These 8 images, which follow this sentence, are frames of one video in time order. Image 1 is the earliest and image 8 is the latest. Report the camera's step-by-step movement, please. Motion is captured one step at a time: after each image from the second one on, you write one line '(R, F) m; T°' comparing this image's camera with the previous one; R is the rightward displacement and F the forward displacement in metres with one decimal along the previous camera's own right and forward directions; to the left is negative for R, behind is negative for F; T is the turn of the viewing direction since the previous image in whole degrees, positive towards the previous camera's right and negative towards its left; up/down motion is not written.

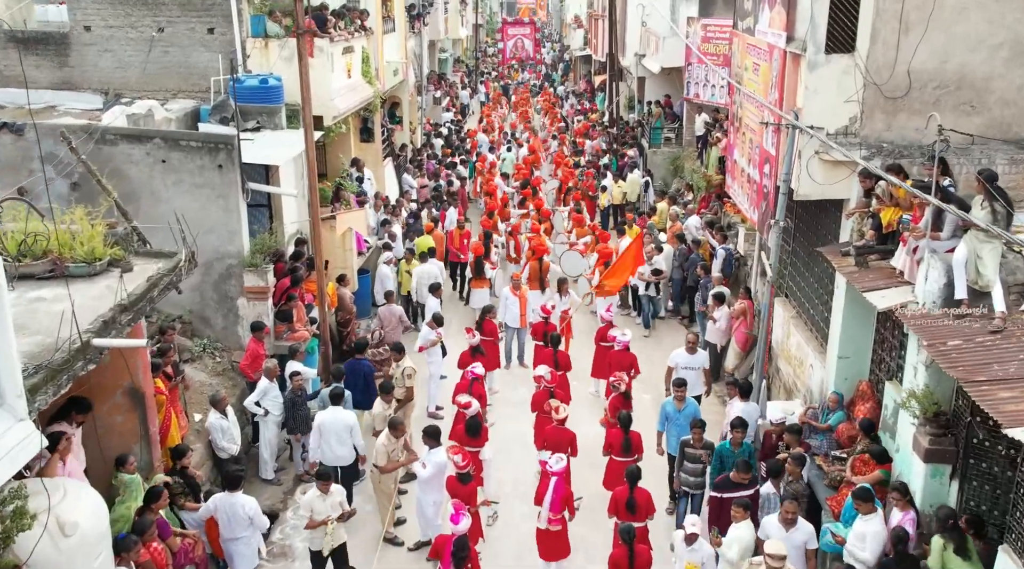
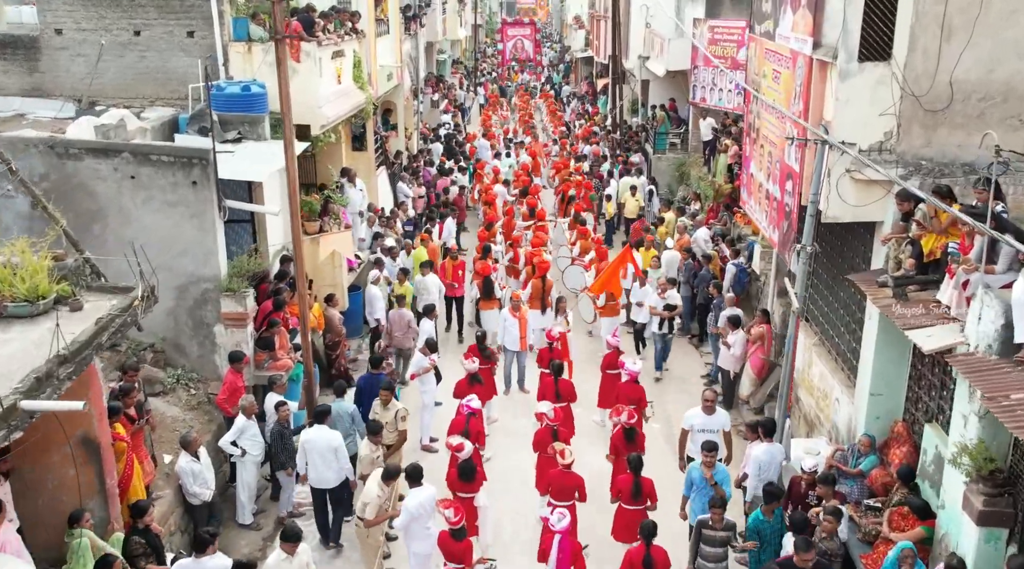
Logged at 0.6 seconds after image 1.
(0.0, +0.9) m; 0°
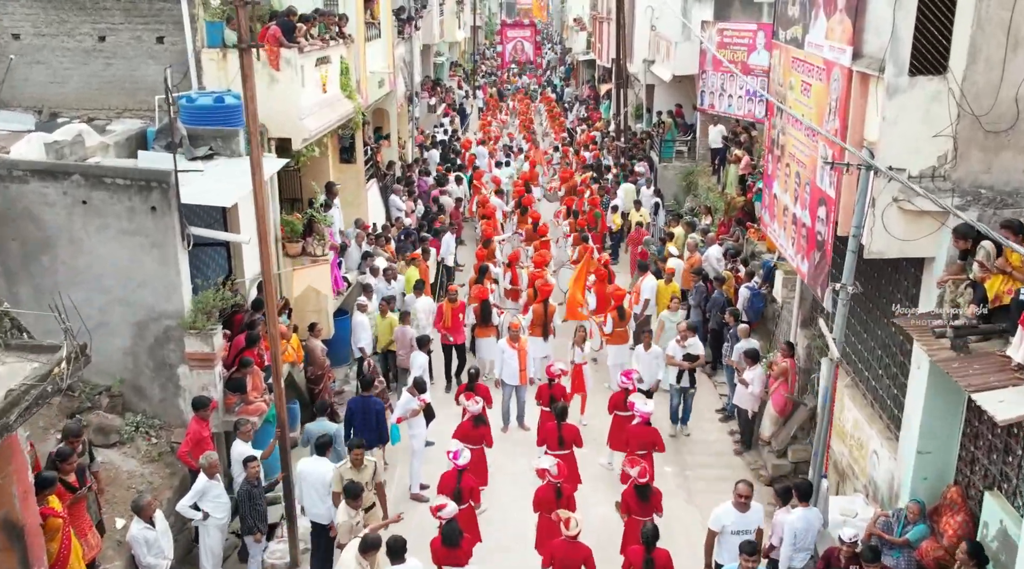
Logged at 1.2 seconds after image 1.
(0.0, +1.1) m; 0°
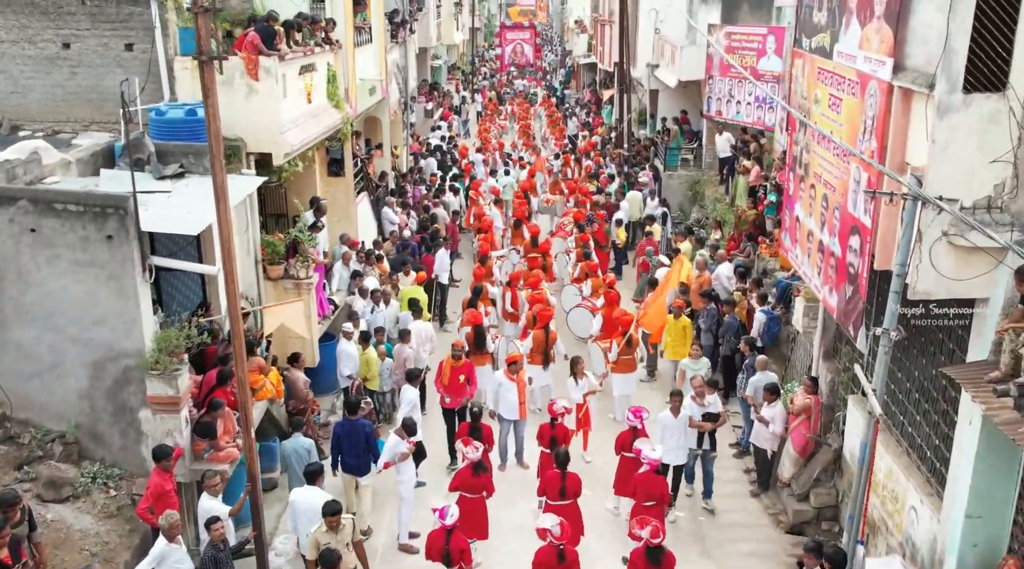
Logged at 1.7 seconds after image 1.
(0.0, +0.9) m; 0°
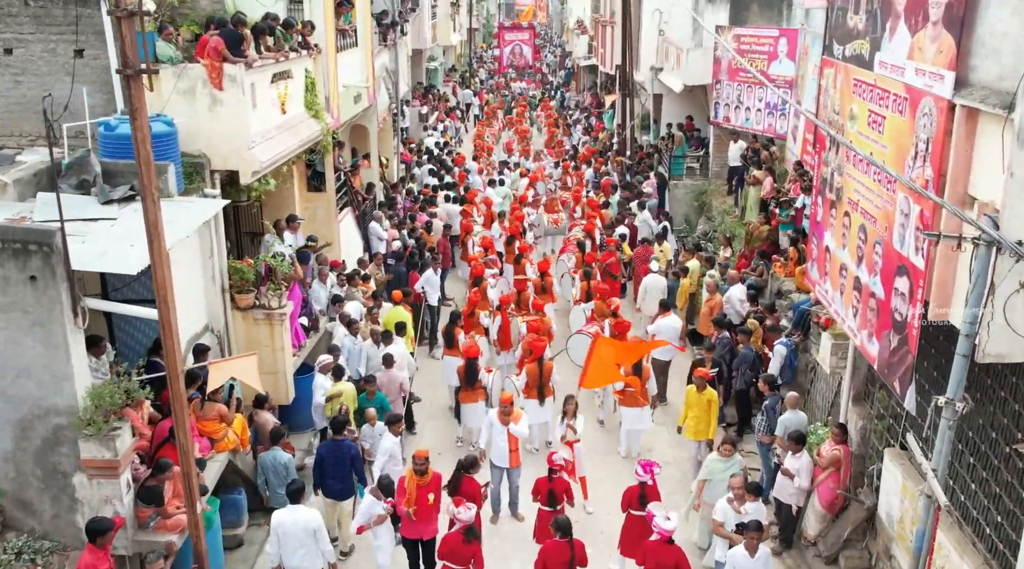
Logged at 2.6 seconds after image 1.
(+0.1, +1.1) m; 0°
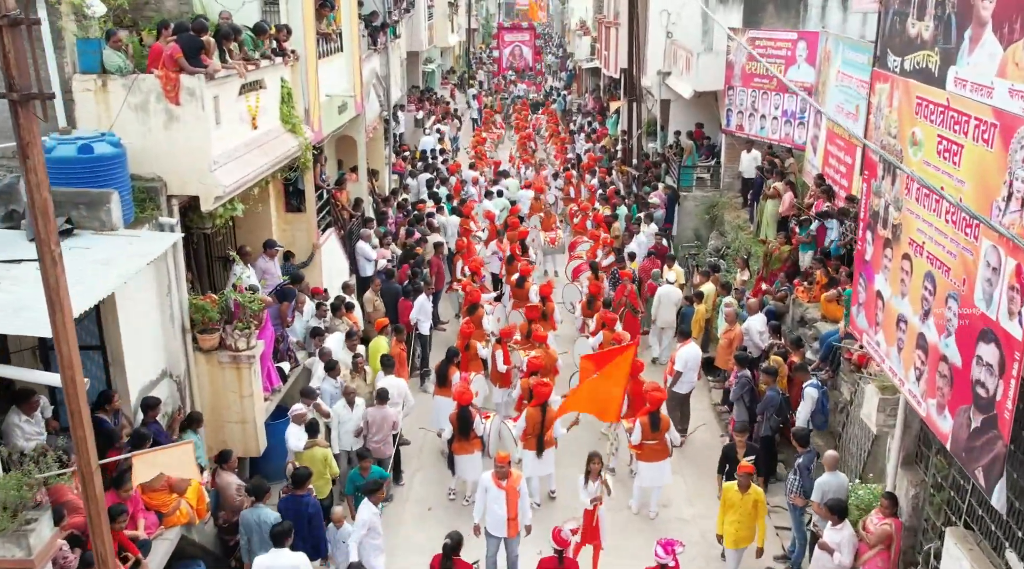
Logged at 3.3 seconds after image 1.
(0.0, +1.2) m; 0°
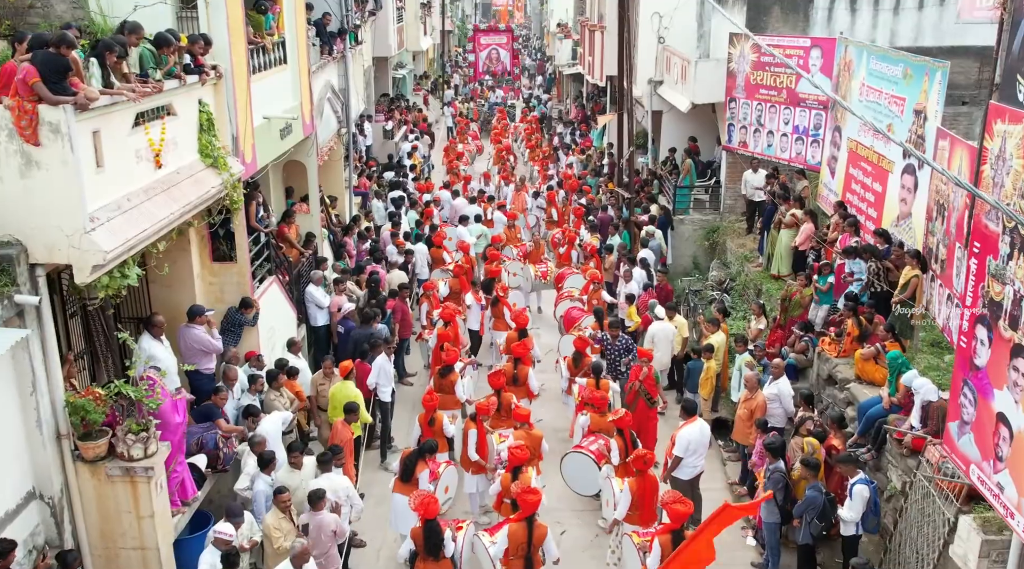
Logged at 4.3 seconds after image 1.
(0.0, +2.1) m; +1°
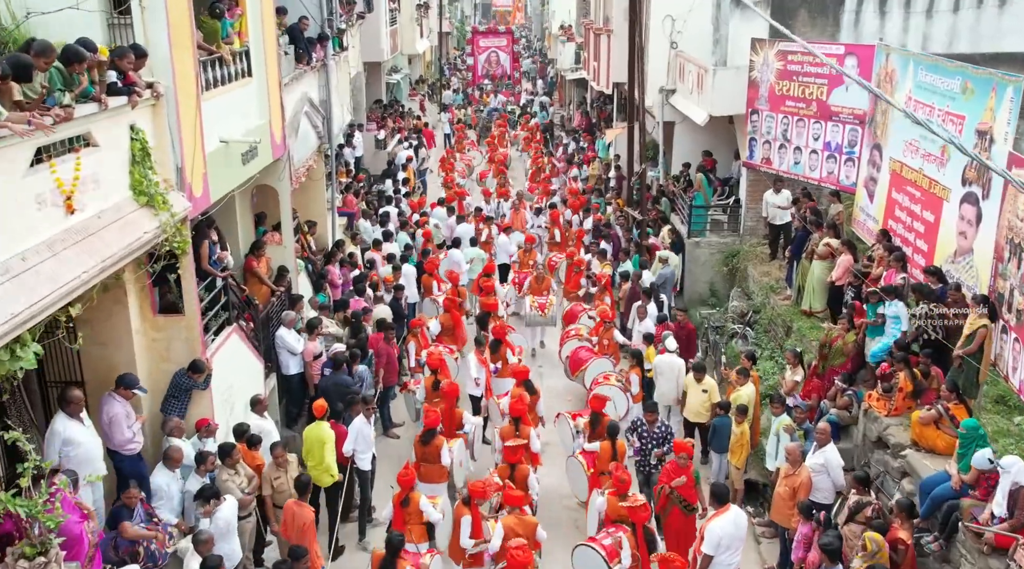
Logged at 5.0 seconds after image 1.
(0.0, +1.6) m; 0°
